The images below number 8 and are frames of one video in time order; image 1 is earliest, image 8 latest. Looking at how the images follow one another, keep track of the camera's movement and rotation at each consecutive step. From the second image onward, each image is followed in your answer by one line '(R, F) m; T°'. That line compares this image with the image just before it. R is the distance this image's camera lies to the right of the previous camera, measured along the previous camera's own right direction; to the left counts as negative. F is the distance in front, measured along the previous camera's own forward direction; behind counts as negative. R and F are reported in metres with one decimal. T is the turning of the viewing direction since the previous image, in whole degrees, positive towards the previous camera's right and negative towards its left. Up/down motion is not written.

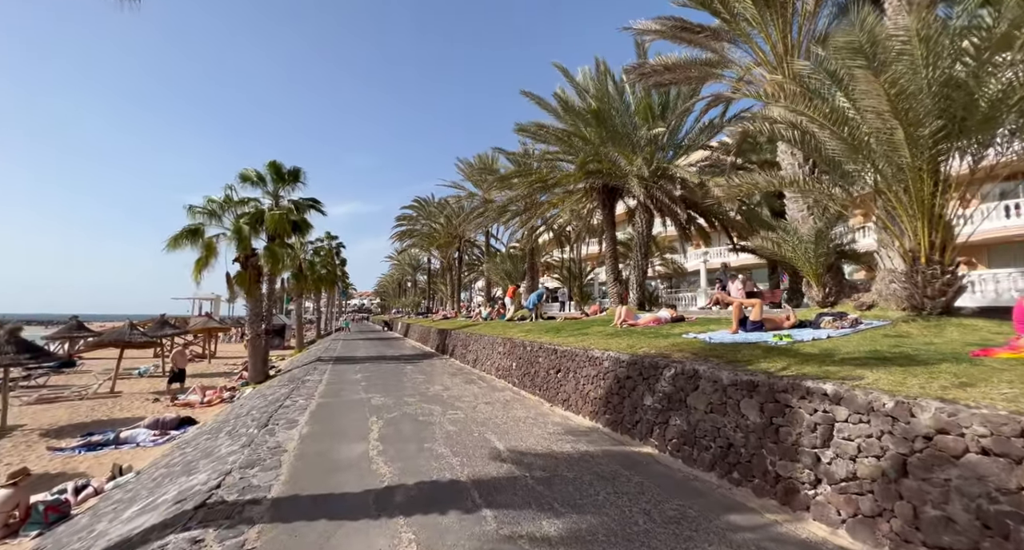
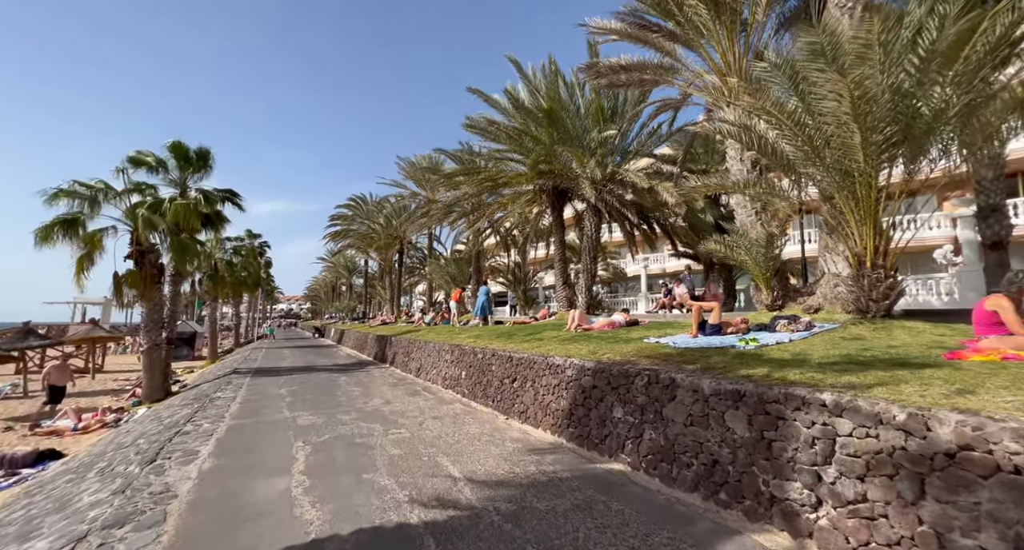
(-0.2, +0.7) m; +8°
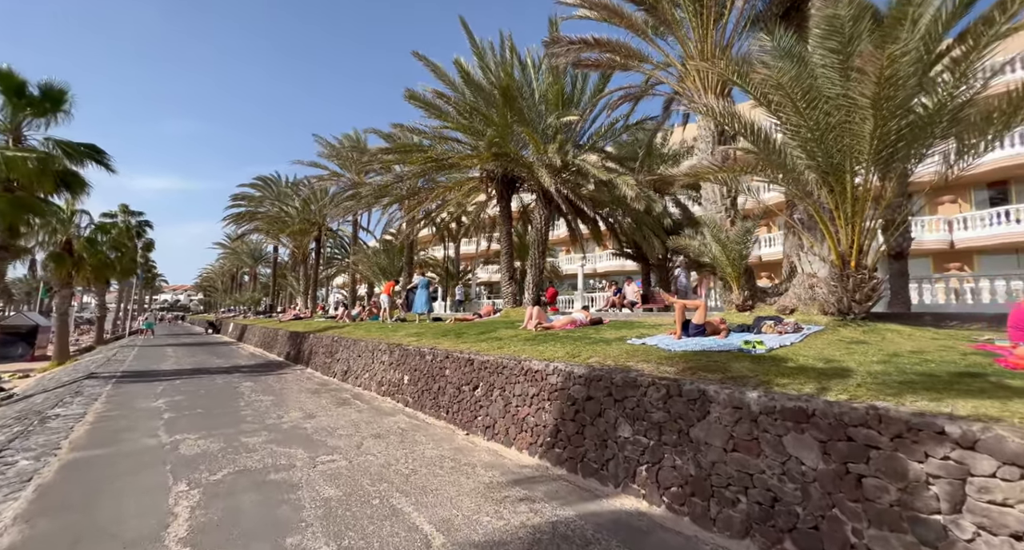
(-0.6, +1.3) m; +10°
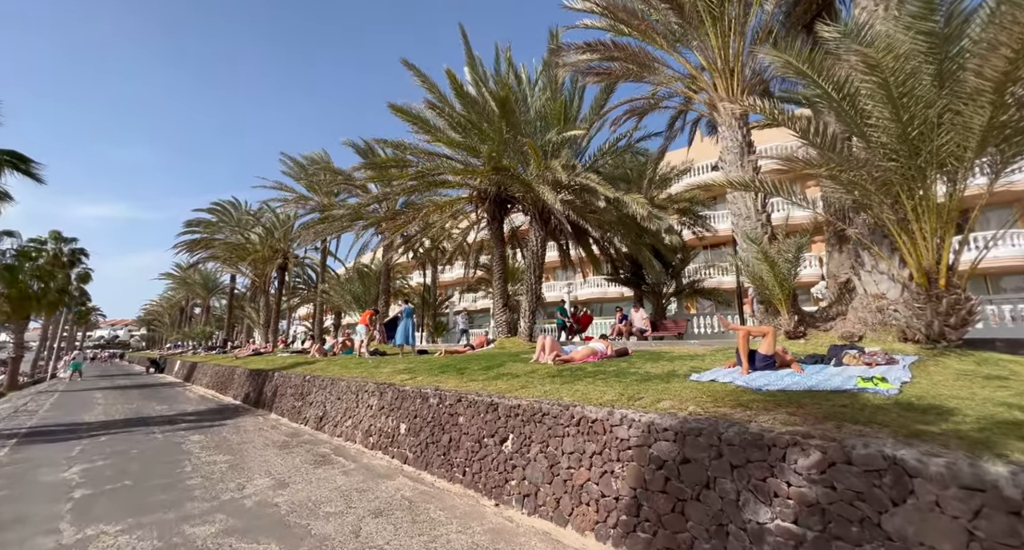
(-0.8, +1.3) m; +4°
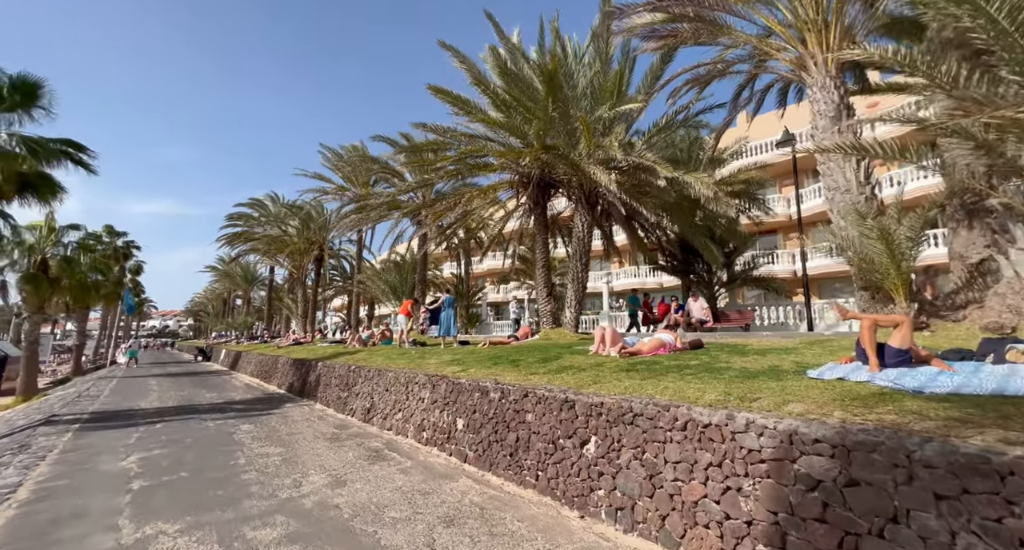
(-0.6, +0.7) m; -4°
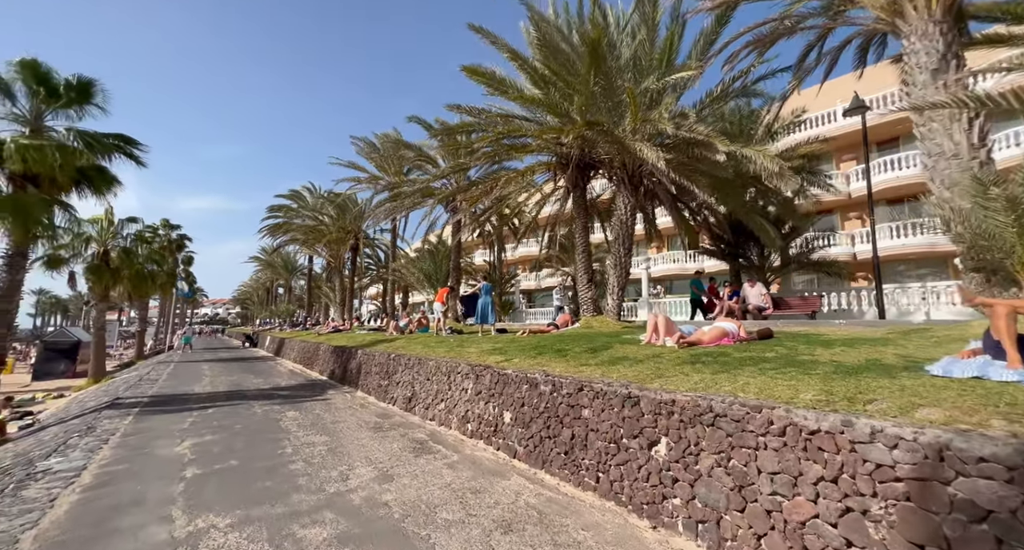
(-0.3, +0.5) m; -4°
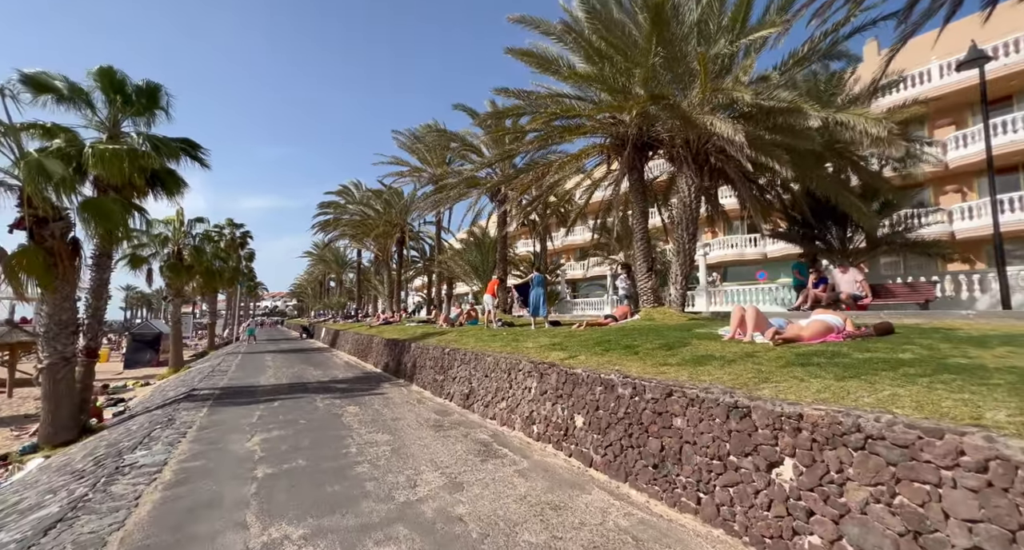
(-0.4, +0.6) m; -5°
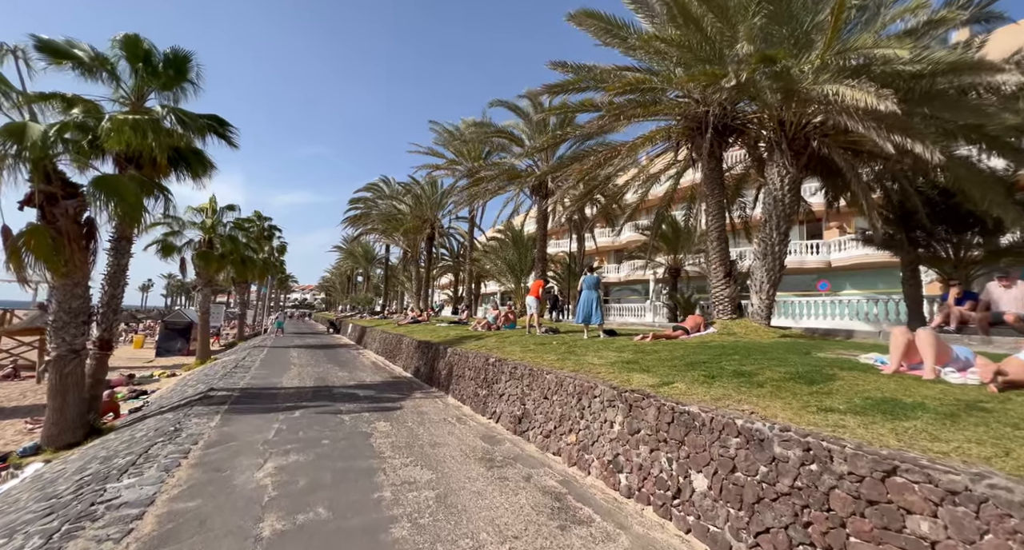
(-0.8, +1.8) m; -3°
